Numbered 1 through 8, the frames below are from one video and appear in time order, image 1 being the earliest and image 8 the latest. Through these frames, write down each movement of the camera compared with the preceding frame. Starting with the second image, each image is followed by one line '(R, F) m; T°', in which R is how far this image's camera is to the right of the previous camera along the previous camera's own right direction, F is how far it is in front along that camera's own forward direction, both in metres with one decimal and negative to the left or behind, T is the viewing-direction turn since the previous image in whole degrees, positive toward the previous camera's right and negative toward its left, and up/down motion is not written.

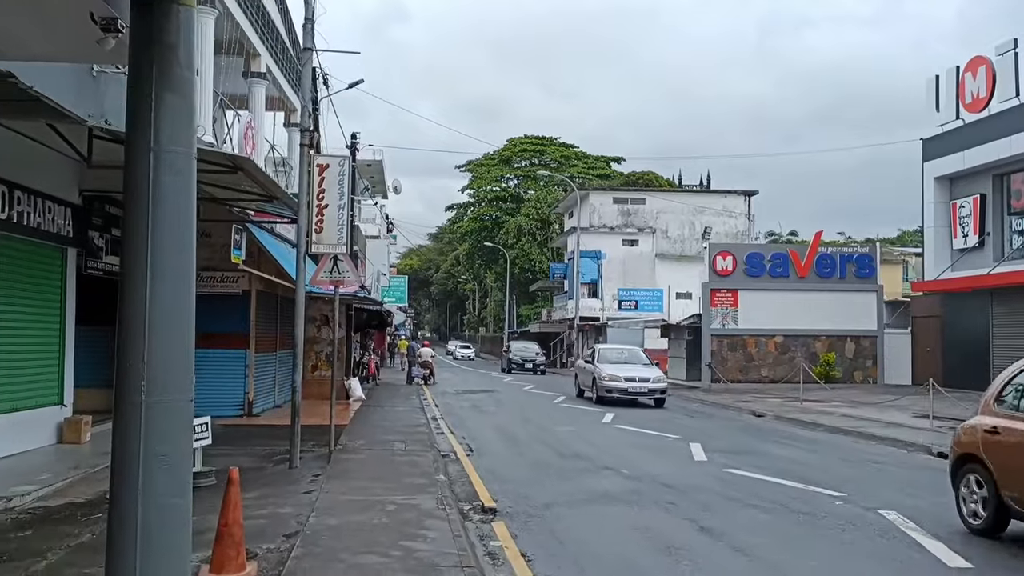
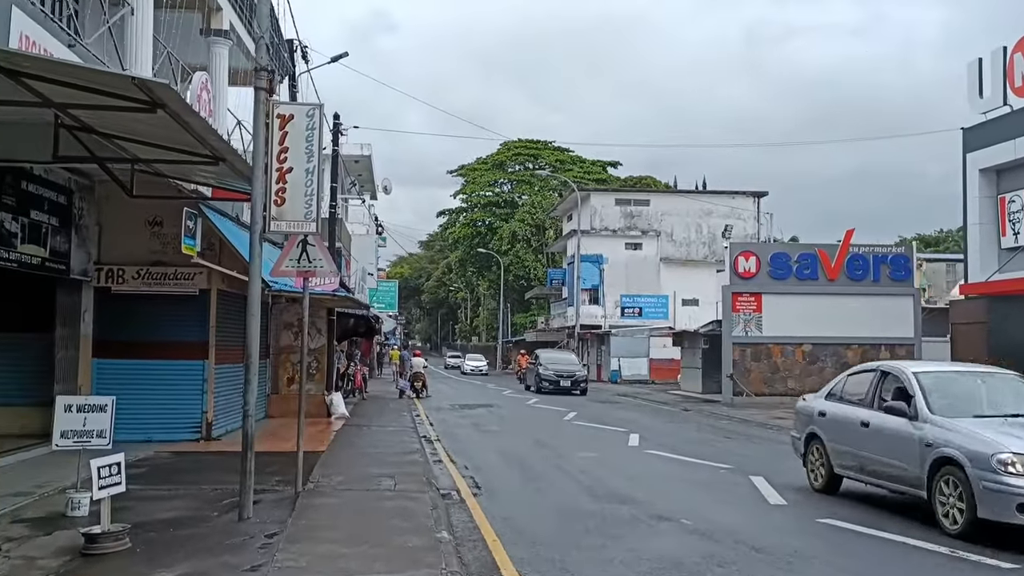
(-0.3, +3.0) m; +1°
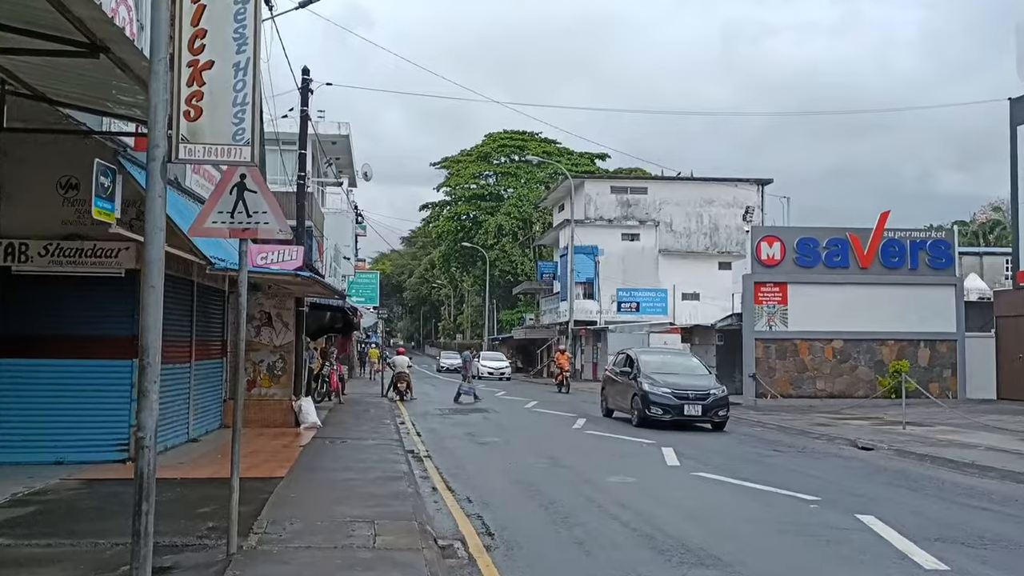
(-0.4, +3.3) m; +1°
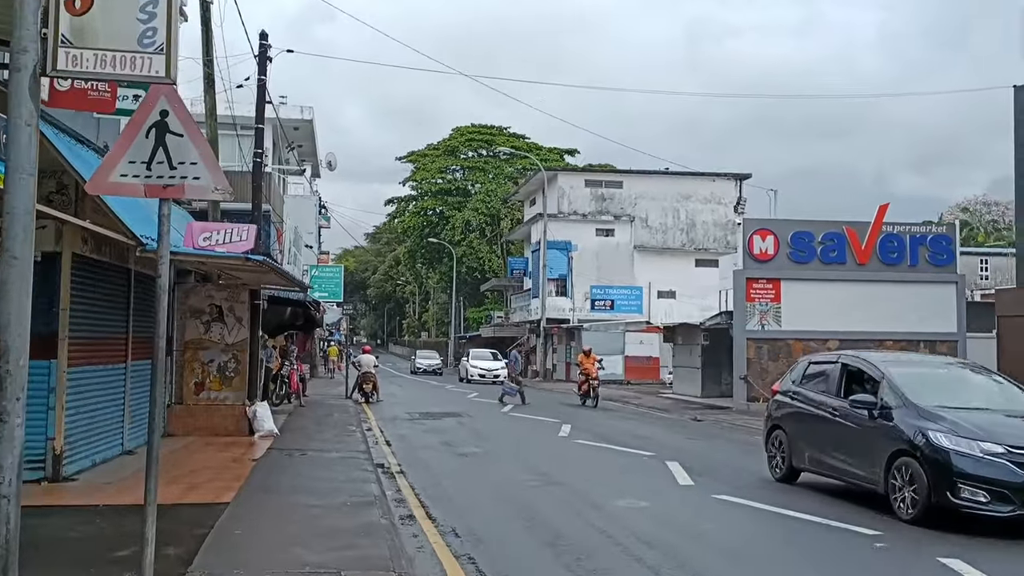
(-0.3, +1.9) m; +2°
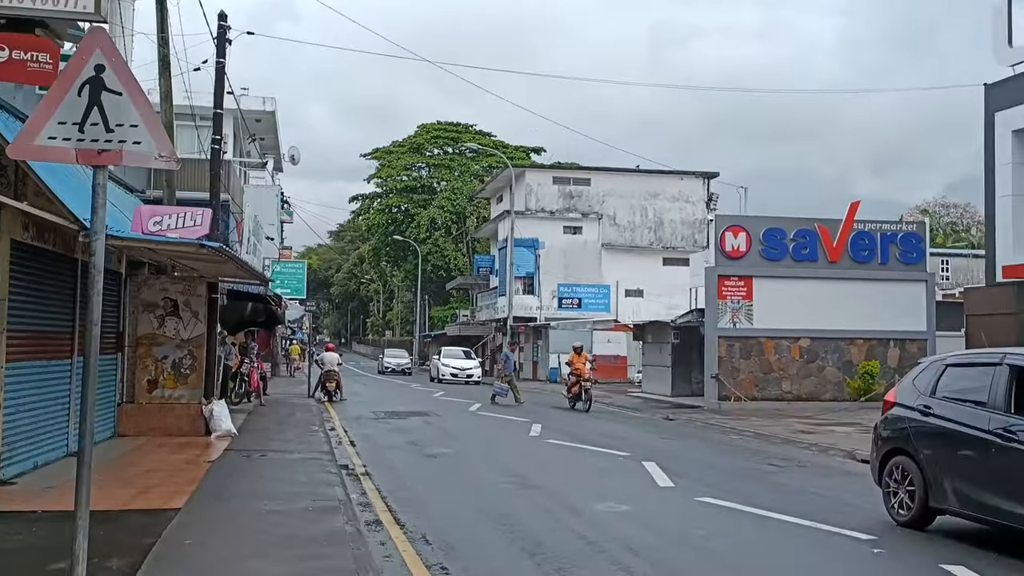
(-0.1, +0.6) m; +2°
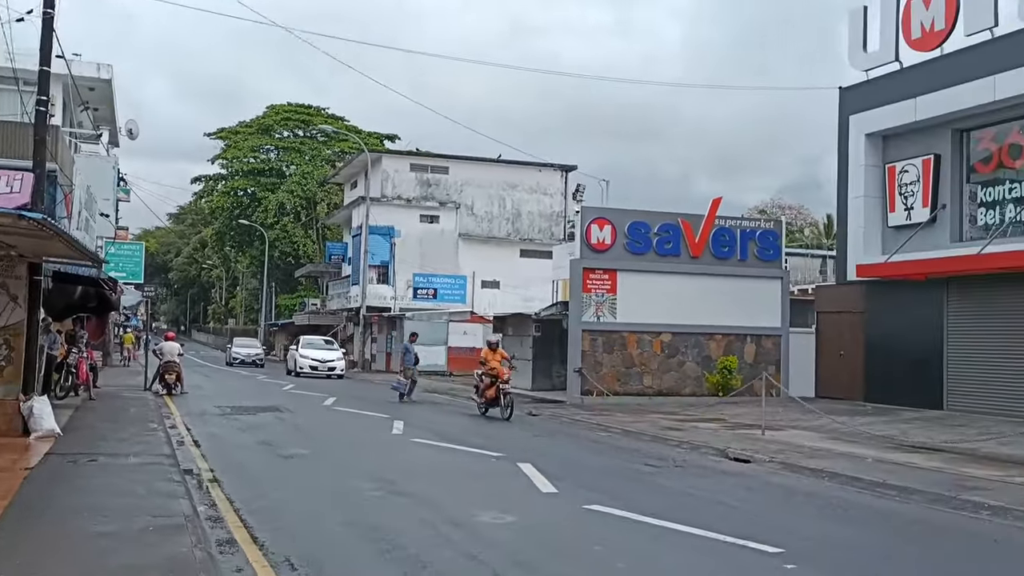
(-0.3, +0.9) m; +9°
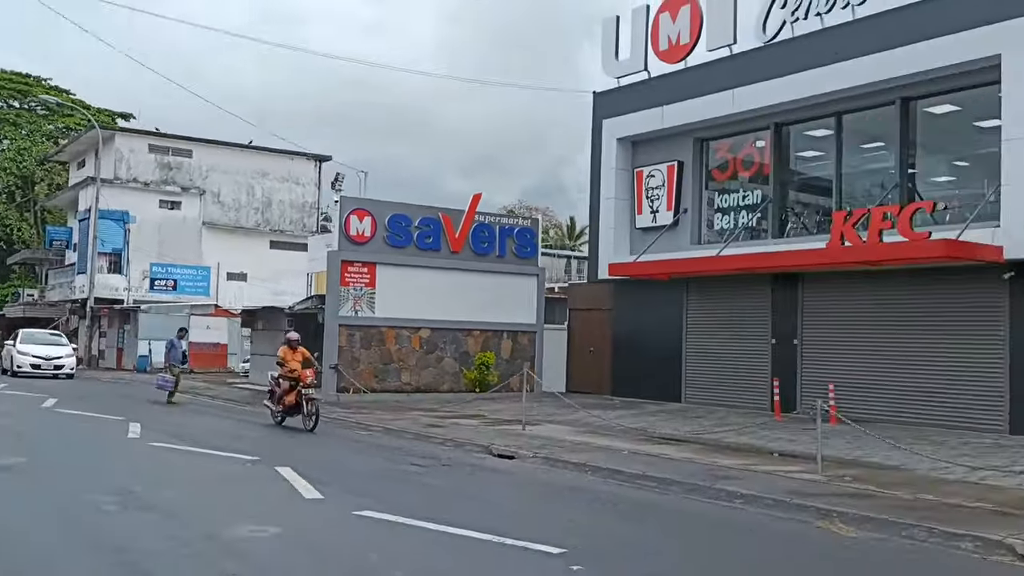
(-0.2, +0.6) m; +15°
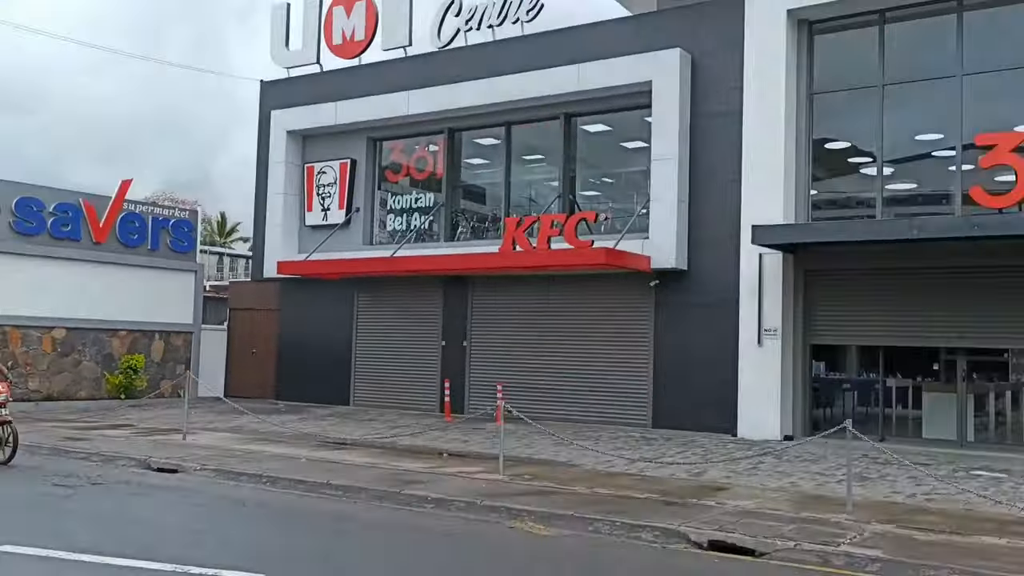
(-0.4, +0.6) m; +21°
